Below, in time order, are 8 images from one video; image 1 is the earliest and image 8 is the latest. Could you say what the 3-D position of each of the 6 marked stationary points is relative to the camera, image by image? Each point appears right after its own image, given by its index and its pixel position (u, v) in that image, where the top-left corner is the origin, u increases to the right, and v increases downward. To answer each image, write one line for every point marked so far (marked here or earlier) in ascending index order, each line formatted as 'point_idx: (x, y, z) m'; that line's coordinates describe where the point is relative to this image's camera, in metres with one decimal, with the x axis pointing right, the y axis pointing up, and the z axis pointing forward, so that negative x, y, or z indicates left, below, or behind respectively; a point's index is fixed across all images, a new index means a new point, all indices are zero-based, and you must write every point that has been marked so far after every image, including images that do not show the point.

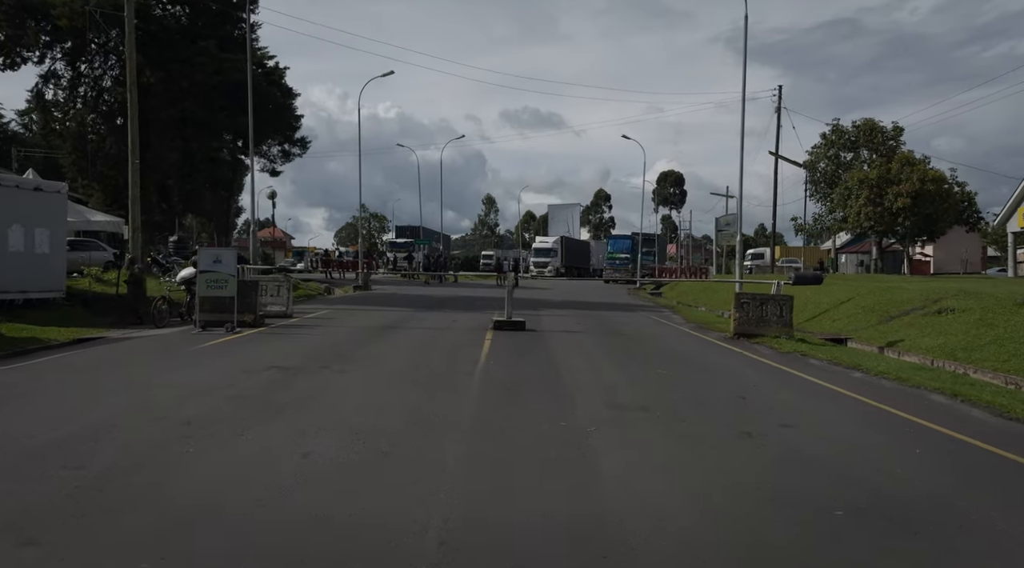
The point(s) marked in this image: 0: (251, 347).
0: (-4.8, -1.1, +19.9) m
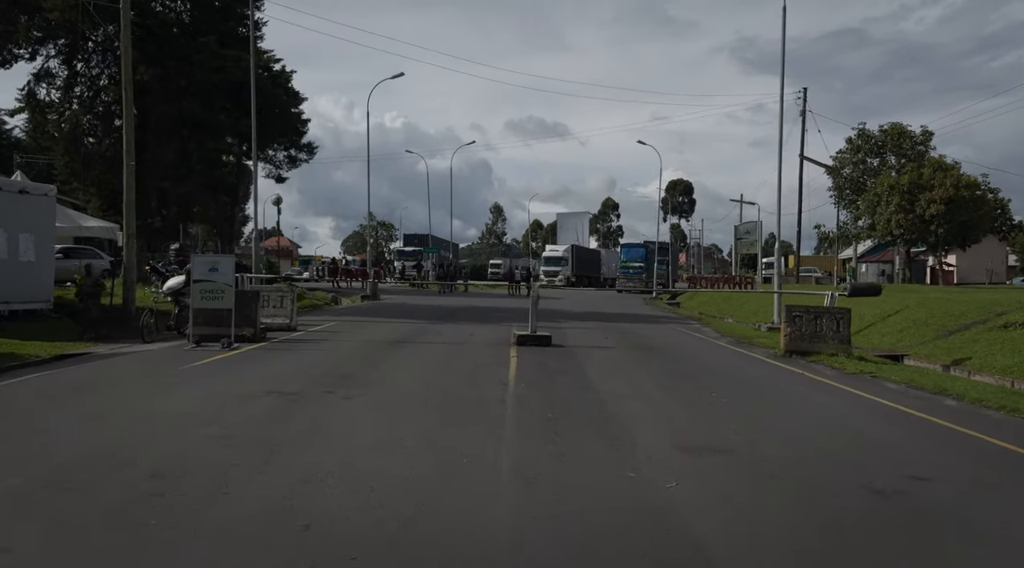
0: (-4.3, -1.3, +17.8) m
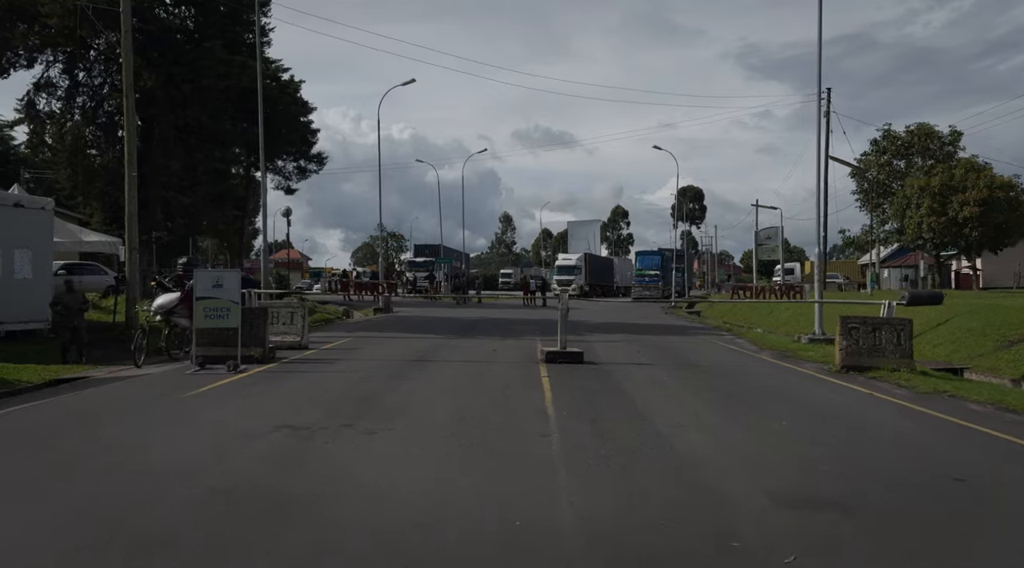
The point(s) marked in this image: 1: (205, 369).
0: (-3.8, -1.6, +16.2) m
1: (-5.5, -1.5, +19.5) m
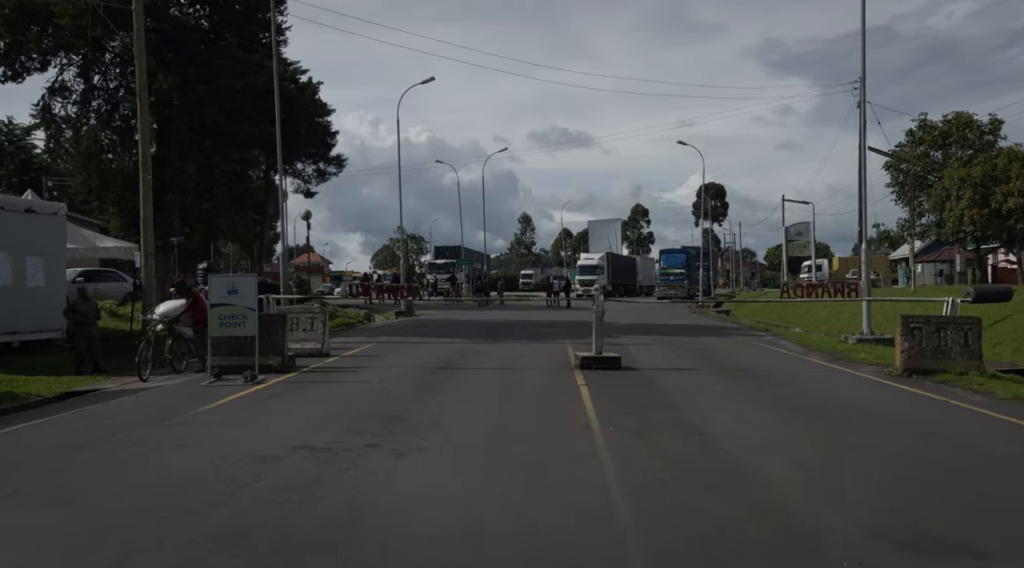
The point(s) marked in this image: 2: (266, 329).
0: (-3.3, -1.7, +15.1) m
1: (-4.9, -1.6, +18.4) m
2: (-4.4, -0.8, +19.5) m
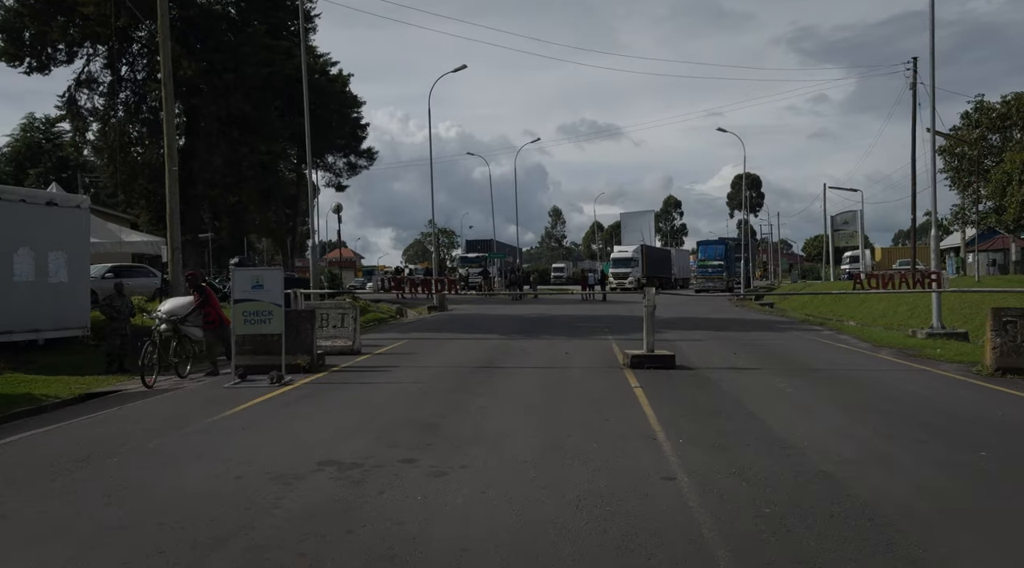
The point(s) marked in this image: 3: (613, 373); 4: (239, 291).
0: (-2.6, -1.6, +13.8) m
1: (-4.2, -1.5, +17.1) m
2: (-3.7, -0.7, +18.2) m
3: (+1.7, -1.4, +17.6) m
4: (-4.3, -0.1, +17.2) m
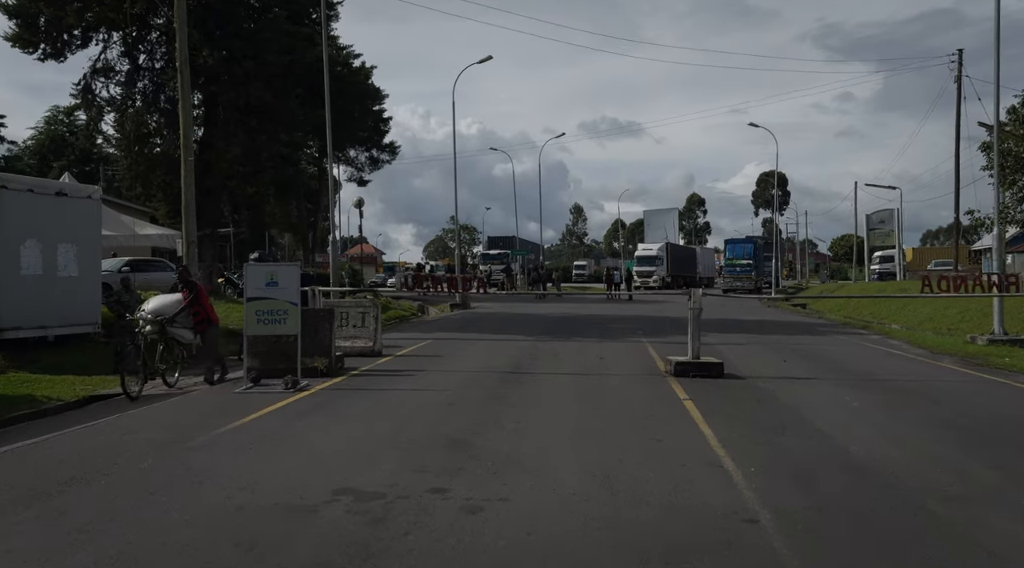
0: (-2.2, -1.6, +12.5) m
1: (-3.7, -1.5, +15.8) m
2: (-3.2, -0.7, +17.0) m
3: (+2.2, -1.4, +16.3) m
4: (-3.8, -0.1, +15.9) m
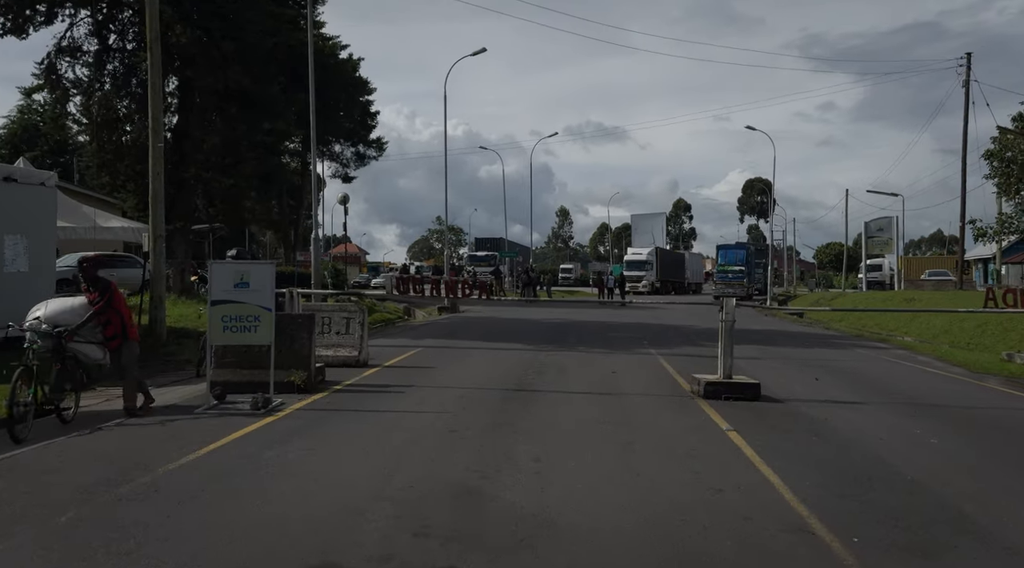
0: (-2.1, -1.6, +10.3) m
1: (-3.6, -1.5, +13.6) m
2: (-3.1, -0.7, +14.7) m
3: (+2.2, -1.6, +14.1) m
4: (-3.7, -0.1, +13.7) m
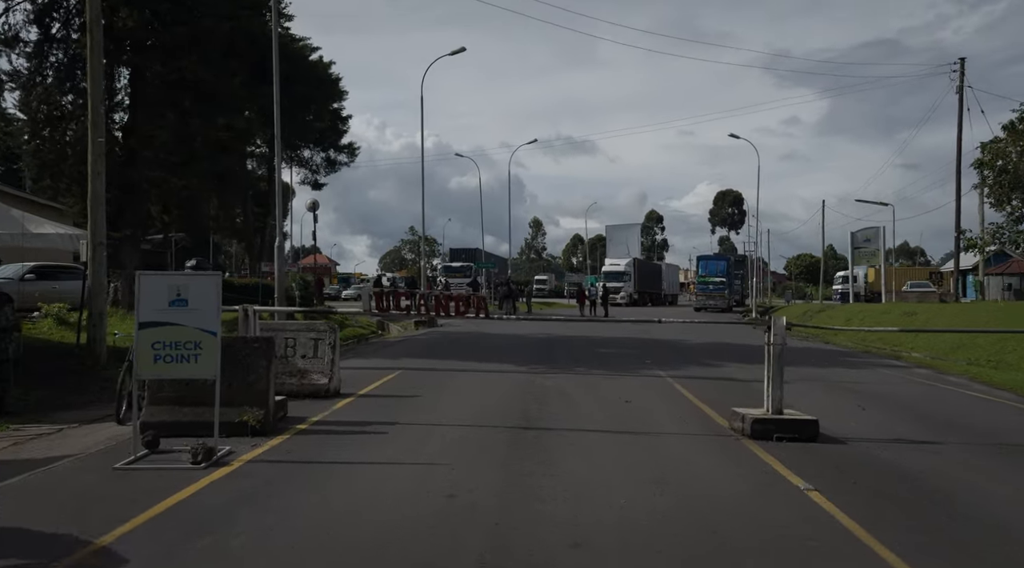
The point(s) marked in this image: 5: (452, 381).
0: (-1.9, -1.7, +7.5) m
1: (-3.5, -1.7, +10.8) m
2: (-3.0, -0.9, +11.9) m
3: (+2.3, -1.7, +11.4) m
4: (-3.6, -0.2, +10.9) m
5: (-1.0, -1.7, +18.4) m
